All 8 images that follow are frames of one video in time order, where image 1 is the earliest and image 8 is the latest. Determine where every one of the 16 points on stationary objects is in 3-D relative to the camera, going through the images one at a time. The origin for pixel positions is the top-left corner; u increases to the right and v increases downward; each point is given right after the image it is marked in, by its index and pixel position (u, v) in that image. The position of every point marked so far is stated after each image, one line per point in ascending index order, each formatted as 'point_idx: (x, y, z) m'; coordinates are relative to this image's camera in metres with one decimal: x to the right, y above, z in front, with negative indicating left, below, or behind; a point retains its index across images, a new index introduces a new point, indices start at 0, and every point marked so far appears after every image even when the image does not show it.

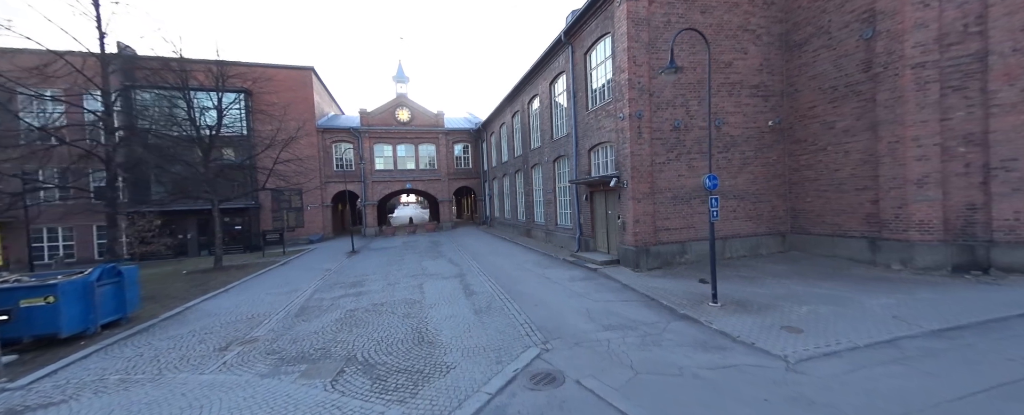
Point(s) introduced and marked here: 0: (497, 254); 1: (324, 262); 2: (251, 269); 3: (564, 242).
0: (-0.8, -2.0, +14.1) m
1: (-8.6, -2.5, +15.5) m
2: (-11.2, -2.6, +14.3) m
3: (+2.0, -1.4, +13.6) m
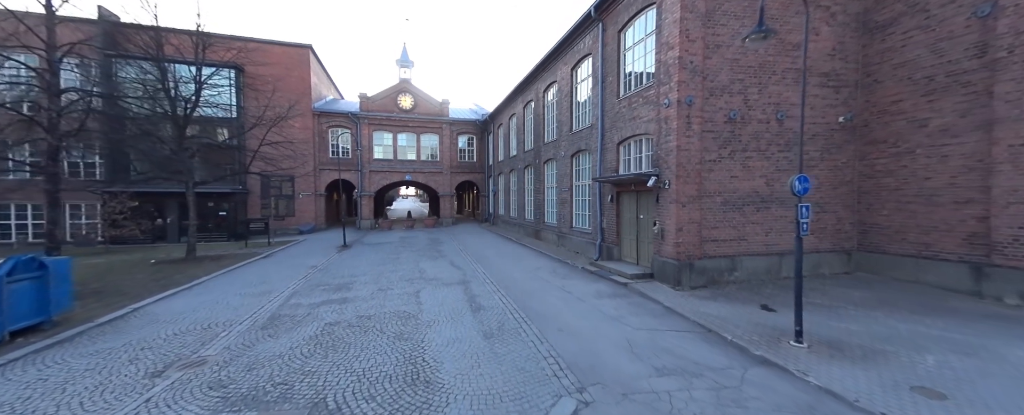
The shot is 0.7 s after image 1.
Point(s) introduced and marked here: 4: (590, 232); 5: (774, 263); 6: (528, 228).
0: (-0.4, -1.8, +12.5) m
1: (-8.2, -2.0, +13.9) m
2: (-10.8, -2.0, +12.7) m
3: (+2.4, -1.4, +12.1) m
4: (+2.6, -0.8, +11.6) m
5: (+6.6, -1.4, +8.4) m
6: (+0.8, -1.1, +17.2) m
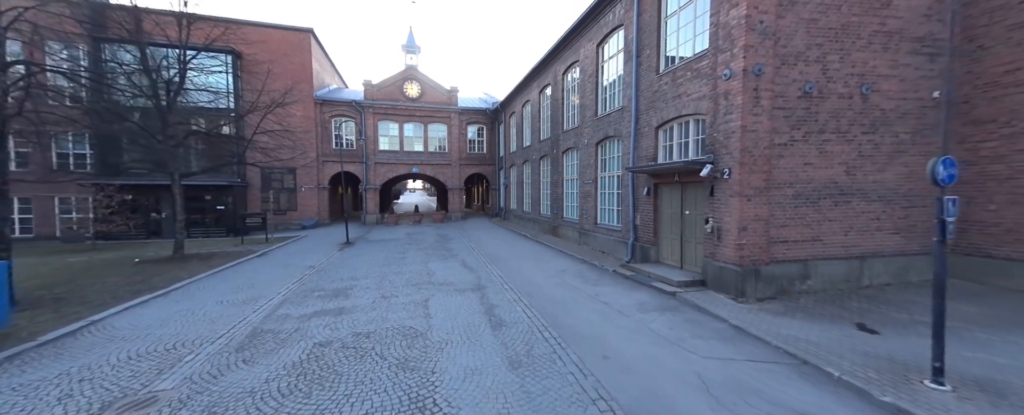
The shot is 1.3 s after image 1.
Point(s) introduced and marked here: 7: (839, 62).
0: (+0.2, -1.6, +11.2) m
1: (-7.6, -1.8, +12.8) m
2: (-10.2, -1.8, +11.6) m
3: (+3.0, -1.3, +10.7) m
4: (+3.2, -0.7, +10.2) m
5: (+7.1, -1.3, +7.0) m
6: (+1.5, -0.8, +15.9) m
7: (+6.4, +2.9, +6.6) m
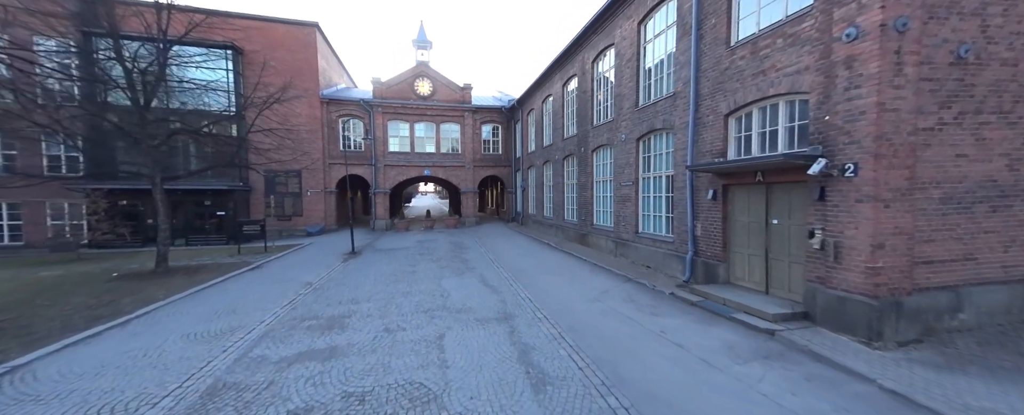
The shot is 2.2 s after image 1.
0: (+0.9, -1.8, +9.6) m
1: (-6.8, -2.0, +11.4) m
2: (-9.4, -2.1, +10.3) m
3: (+3.8, -1.4, +9.0) m
4: (+4.0, -0.8, +8.4) m
5: (+7.7, -1.4, +5.1) m
6: (+2.4, -1.0, +14.2) m
7: (+7.0, +2.7, +4.8) m
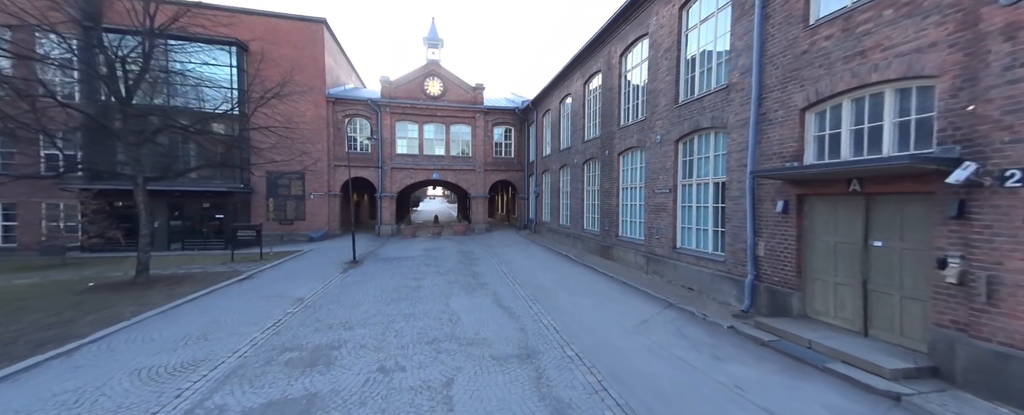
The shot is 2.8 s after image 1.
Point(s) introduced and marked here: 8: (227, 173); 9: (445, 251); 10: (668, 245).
0: (+1.4, -2.1, +8.3) m
1: (-6.3, -2.2, +10.3) m
2: (-9.0, -2.1, +9.3) m
3: (+4.2, -1.7, +7.7) m
4: (+4.4, -1.1, +7.1) m
5: (+8.1, -1.7, +3.7) m
6: (+3.0, -1.3, +12.9) m
7: (+7.4, +2.5, +3.5) m
8: (-14.4, +1.7, +17.0) m
9: (-2.9, -1.9, +14.8) m
10: (+4.1, -1.0, +8.7) m
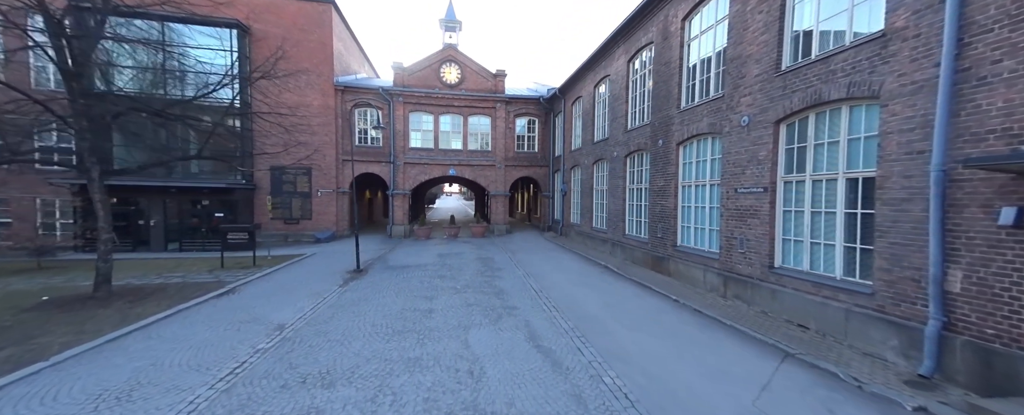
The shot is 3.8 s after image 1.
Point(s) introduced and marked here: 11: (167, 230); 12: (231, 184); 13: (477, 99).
0: (+2.1, -2.1, +6.2) m
1: (-5.4, -2.2, +8.6) m
2: (-8.2, -2.2, +7.7) m
3: (+4.9, -1.8, +5.4) m
4: (+5.1, -1.2, +4.9) m
5: (+8.6, -1.8, +1.3) m
6: (+3.9, -1.4, +10.7) m
7: (+7.9, +2.3, +1.1) m
8: (-13.2, +1.8, +15.7) m
9: (-1.9, -1.9, +12.9) m
10: (+4.8, -1.1, +6.5) m
11: (-15.9, -1.1, +15.6) m
12: (-12.9, +1.1, +15.6) m
13: (-2.1, +6.4, +19.8) m
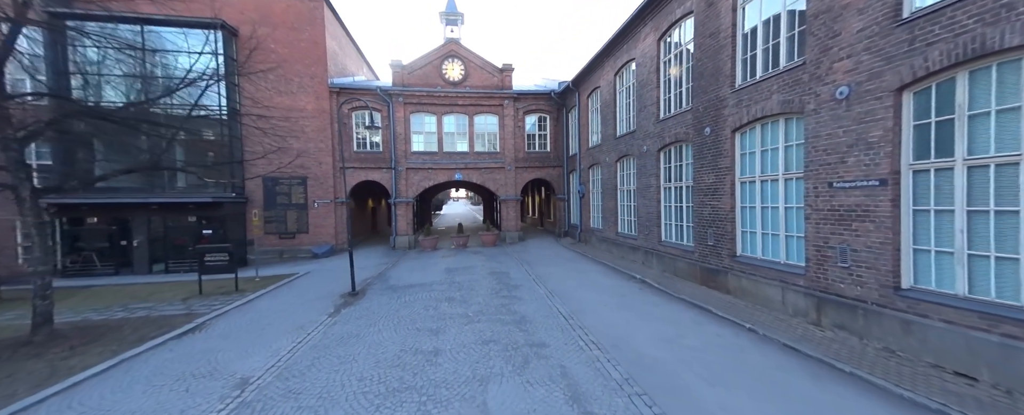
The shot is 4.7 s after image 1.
0: (+2.6, -2.2, +4.6) m
1: (-4.9, -2.5, +7.1) m
2: (-7.7, -2.6, +6.3) m
3: (+5.3, -1.8, +3.8) m
4: (+5.5, -1.1, +3.2) m
5: (+8.9, -1.6, -0.4) m
6: (+4.4, -1.4, +9.1) m
7: (+8.1, +2.5, -0.6) m
8: (-12.7, +1.1, +14.4) m
9: (-1.3, -2.2, +11.4) m
10: (+5.2, -1.0, +4.8) m
11: (-15.3, -1.8, +14.4) m
12: (-12.3, +0.4, +14.3) m
13: (-1.6, +6.0, +18.3) m
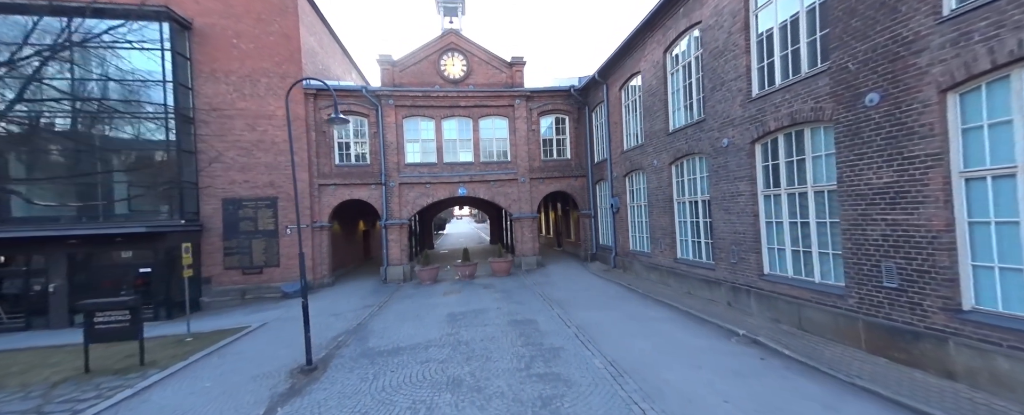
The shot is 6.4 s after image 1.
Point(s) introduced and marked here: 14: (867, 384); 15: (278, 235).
0: (+3.2, -2.4, +1.4) m
1: (-4.3, -3.0, +3.9) m
2: (-7.0, -3.1, +3.1) m
3: (+5.9, -1.8, +0.5) m
4: (+6.0, -1.1, 0.0) m
5: (+9.5, -1.3, -3.7) m
6: (+5.1, -1.7, +5.9) m
7: (+8.6, +2.8, -3.7) m
8: (-12.1, +0.1, +11.4) m
9: (-0.6, -2.8, +8.2) m
10: (+5.8, -1.1, +1.6) m
11: (-14.6, -3.0, +11.3) m
12: (-11.7, -0.7, +11.3) m
13: (-1.1, +5.1, +15.5) m
14: (+4.5, -2.2, +4.3) m
15: (-9.1, -1.1, +13.2) m
